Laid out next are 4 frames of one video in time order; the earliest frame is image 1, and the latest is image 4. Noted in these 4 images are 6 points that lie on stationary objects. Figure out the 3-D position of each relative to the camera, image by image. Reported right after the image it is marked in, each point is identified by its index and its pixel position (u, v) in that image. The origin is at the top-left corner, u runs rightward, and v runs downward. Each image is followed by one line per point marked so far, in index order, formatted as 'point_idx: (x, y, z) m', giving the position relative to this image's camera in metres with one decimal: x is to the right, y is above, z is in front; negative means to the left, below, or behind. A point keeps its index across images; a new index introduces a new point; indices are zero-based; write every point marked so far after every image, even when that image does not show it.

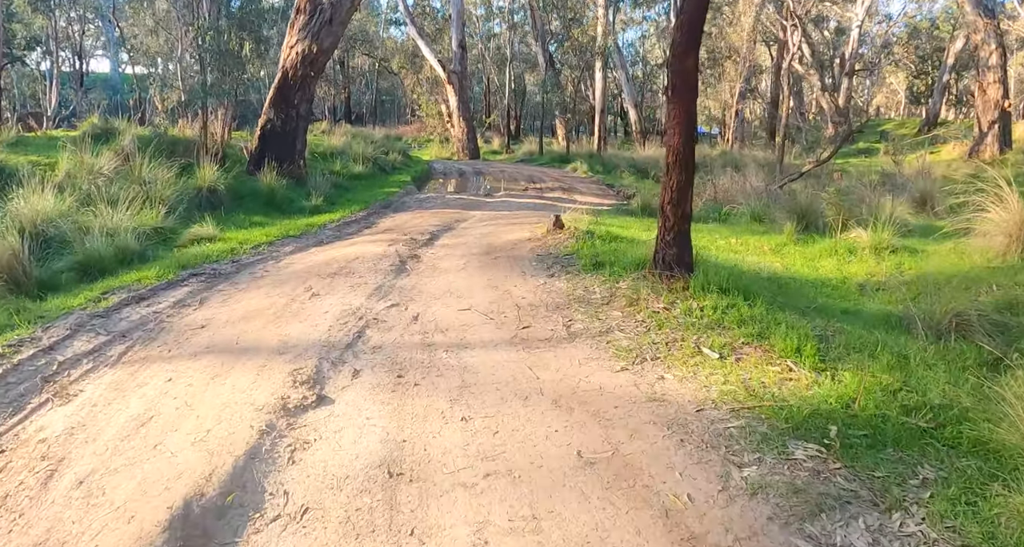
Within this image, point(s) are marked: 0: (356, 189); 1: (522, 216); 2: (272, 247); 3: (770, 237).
0: (-3.1, +1.7, +15.0) m
1: (+0.1, +0.9, +11.3) m
2: (-2.7, +0.3, +8.4) m
3: (+3.4, +0.5, +9.9) m
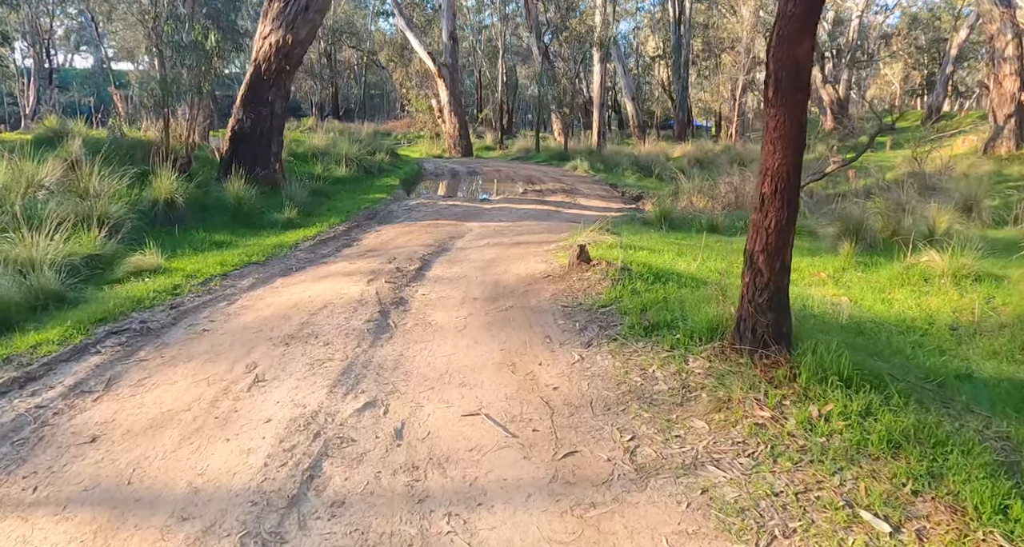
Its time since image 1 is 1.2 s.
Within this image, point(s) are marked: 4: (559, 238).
0: (-3.1, +1.4, +13.5) m
1: (+0.1, +0.6, +9.7) m
2: (-2.6, -0.1, +6.9) m
3: (+3.4, +0.2, +8.4) m
4: (+0.5, +0.4, +8.2) m
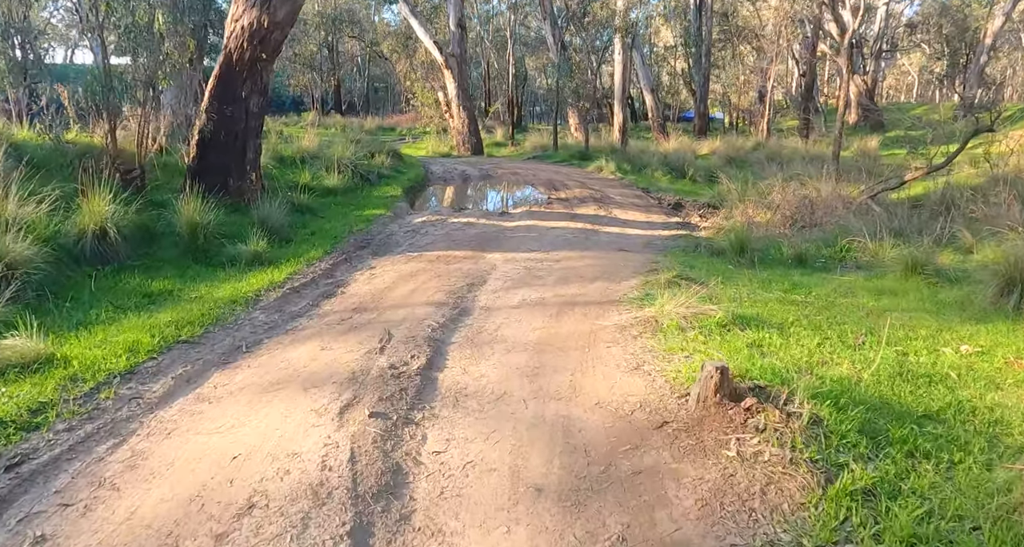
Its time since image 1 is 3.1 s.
0: (-2.7, +0.9, +11.1) m
1: (+0.5, 0.0, +7.3) m
2: (-2.2, -0.6, +4.4) m
3: (+3.8, -0.4, +5.9) m
4: (+0.9, -0.2, +5.7) m
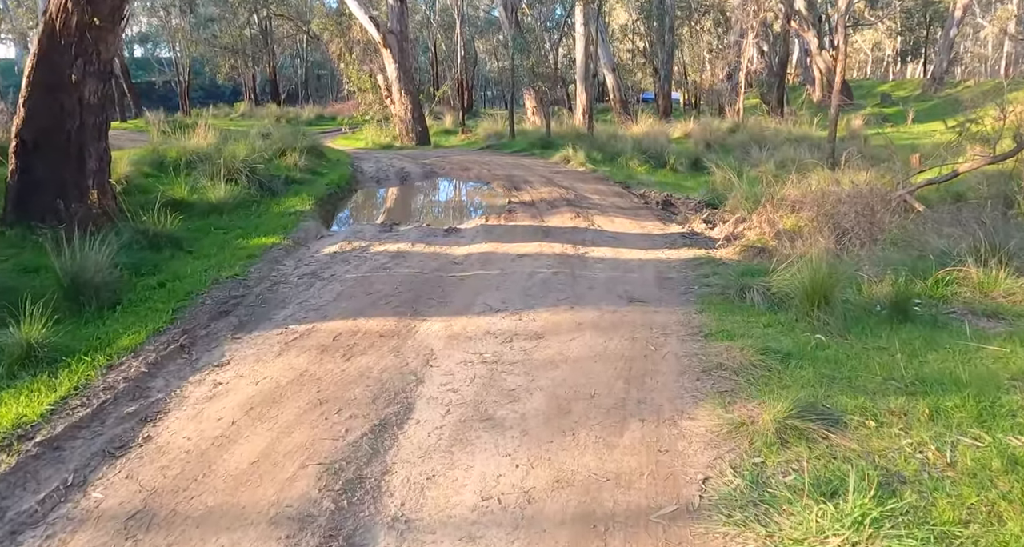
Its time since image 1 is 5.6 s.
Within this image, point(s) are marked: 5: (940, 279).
0: (-3.2, +0.3, +7.8) m
1: (+0.2, -0.5, +4.2) m
2: (-2.3, -1.4, +1.2) m
3: (+3.6, -0.8, +3.0) m
4: (+0.7, -0.8, +2.7) m
5: (+3.8, 0.0, +6.7) m
